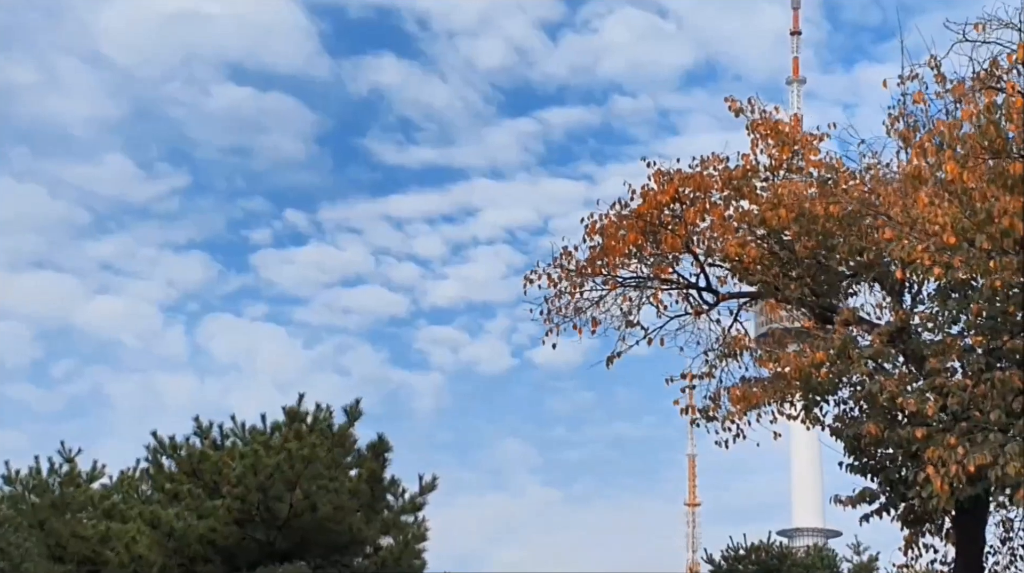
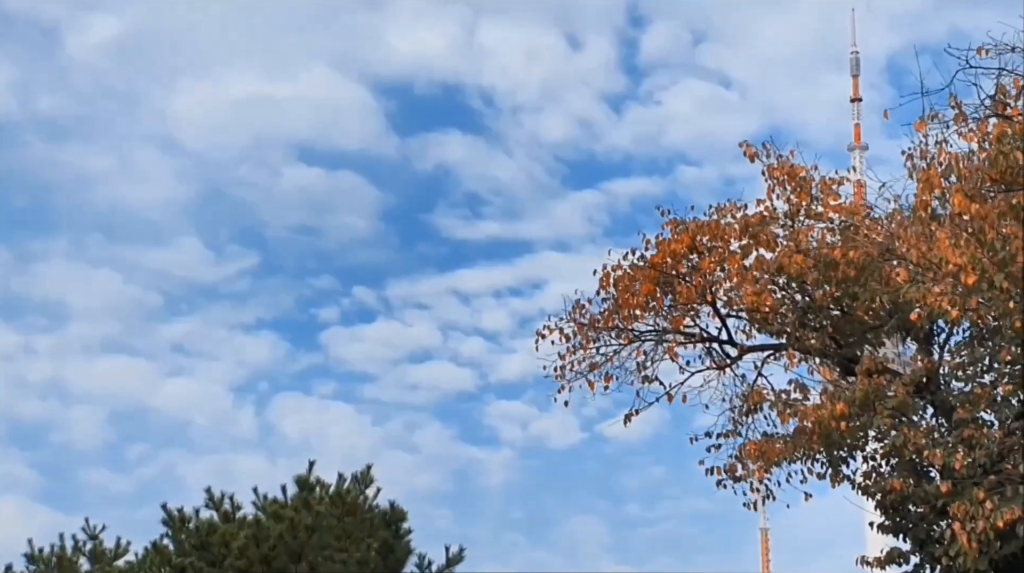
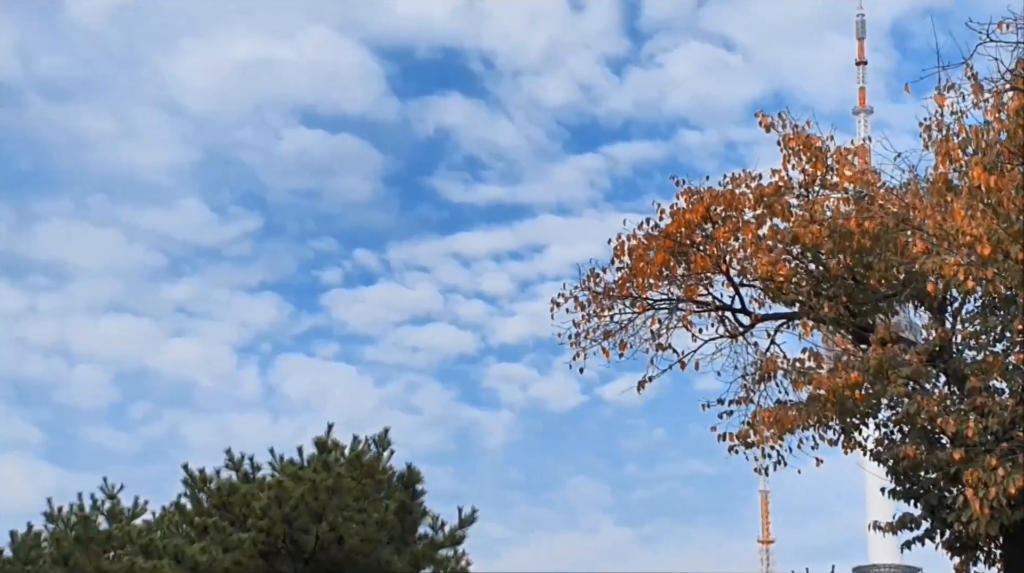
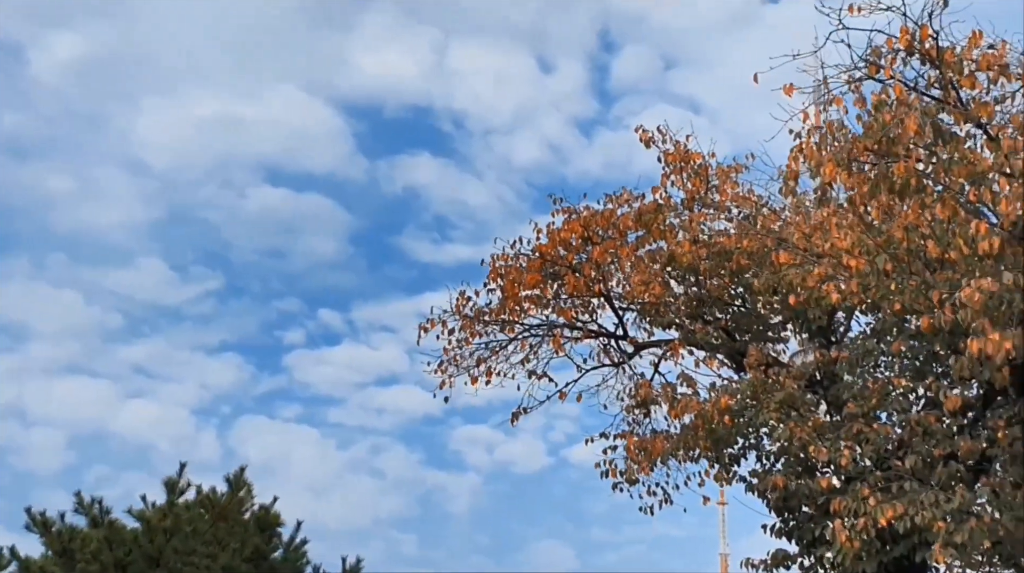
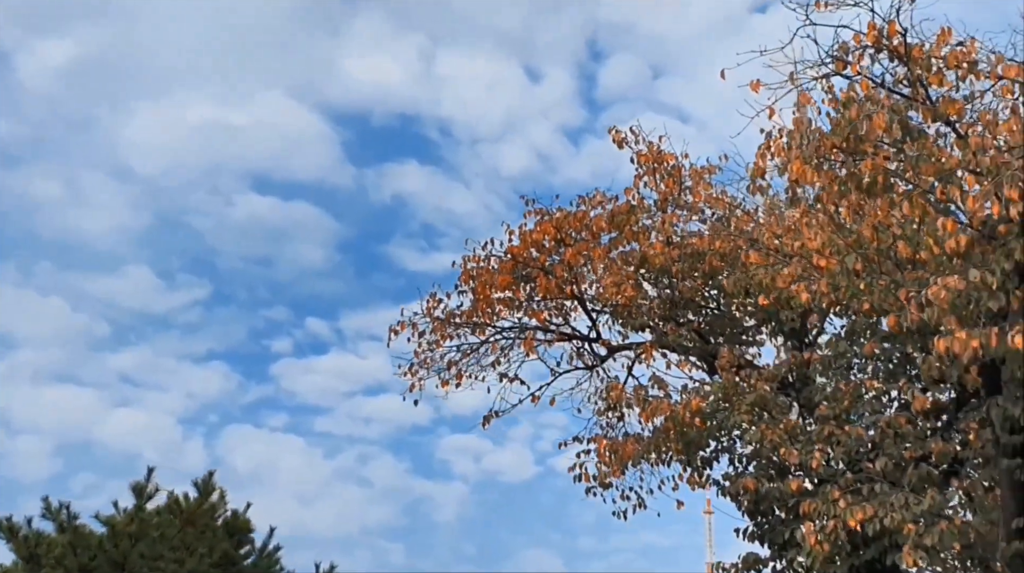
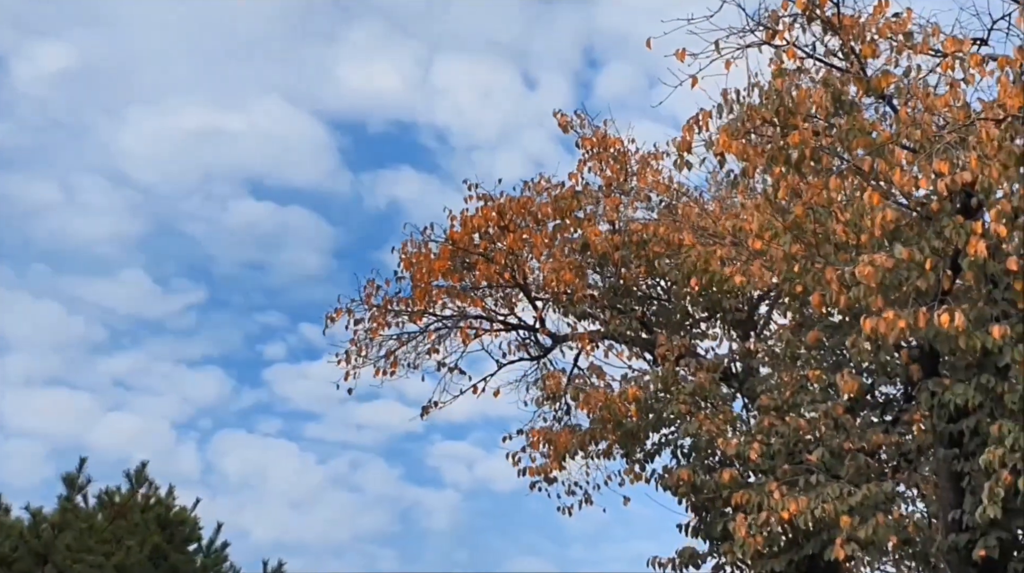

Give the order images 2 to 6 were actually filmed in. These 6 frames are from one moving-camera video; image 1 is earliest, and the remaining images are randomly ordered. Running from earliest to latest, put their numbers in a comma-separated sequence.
3, 2, 4, 5, 6
